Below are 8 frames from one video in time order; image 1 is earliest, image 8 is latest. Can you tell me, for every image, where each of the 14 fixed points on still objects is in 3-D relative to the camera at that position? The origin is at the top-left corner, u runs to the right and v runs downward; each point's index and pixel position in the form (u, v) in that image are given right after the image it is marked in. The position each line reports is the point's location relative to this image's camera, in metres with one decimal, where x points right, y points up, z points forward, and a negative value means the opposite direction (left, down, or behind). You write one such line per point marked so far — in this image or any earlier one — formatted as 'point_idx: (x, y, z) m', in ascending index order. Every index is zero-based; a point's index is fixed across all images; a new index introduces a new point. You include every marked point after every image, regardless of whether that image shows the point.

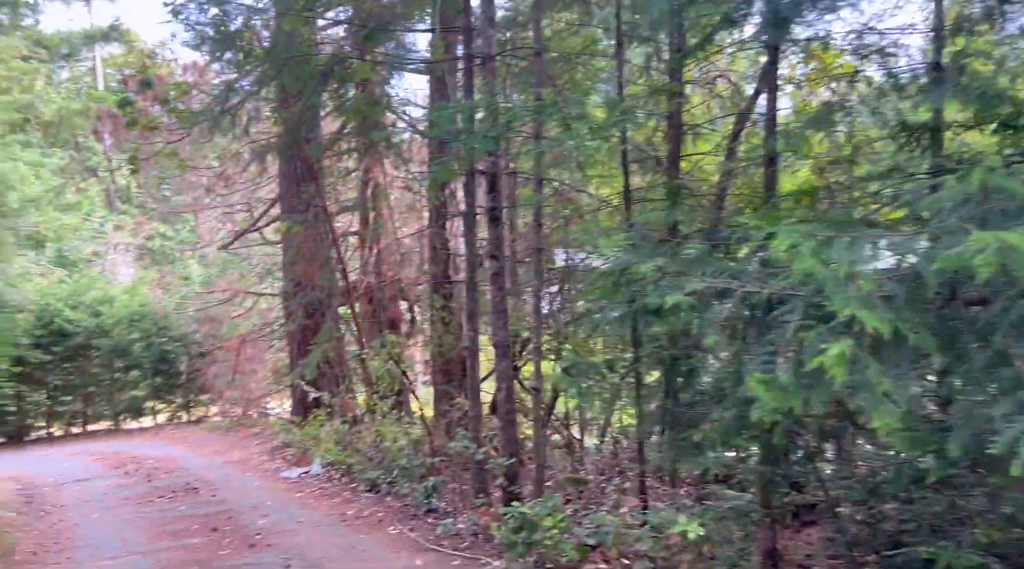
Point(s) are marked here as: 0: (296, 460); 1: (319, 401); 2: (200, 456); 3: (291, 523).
0: (-2.9, -2.3, +12.2) m
1: (-2.9, -1.8, +13.9) m
2: (-4.8, -2.6, +14.5) m
3: (-2.0, -2.2, +8.6) m
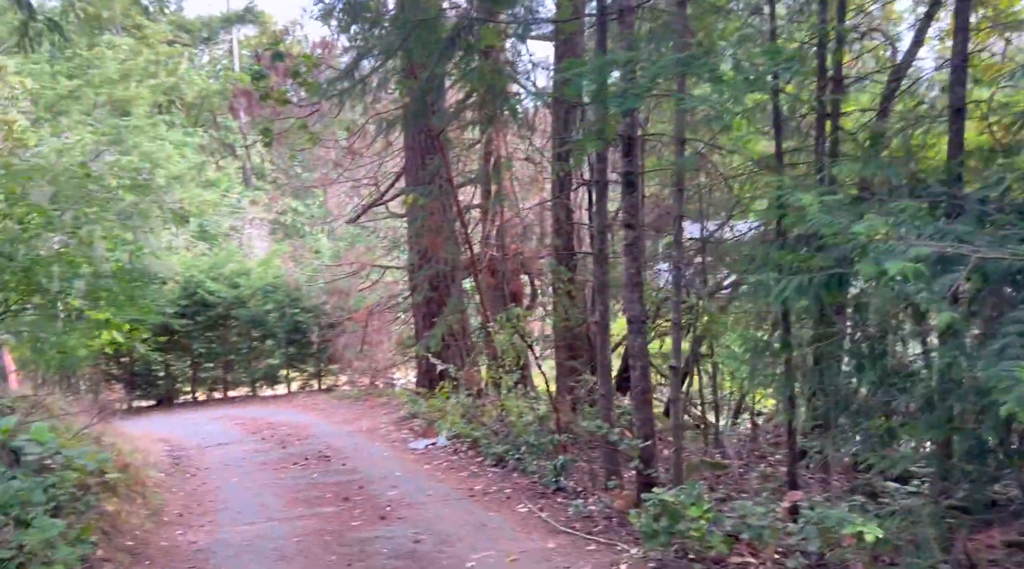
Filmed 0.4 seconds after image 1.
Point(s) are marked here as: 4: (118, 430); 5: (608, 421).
0: (-1.2, -1.9, +12.2) m
1: (-1.1, -1.3, +13.9) m
2: (-2.8, -2.2, +14.8) m
3: (-0.8, -1.9, +8.5) m
4: (-5.6, -2.0, +13.3) m
5: (+0.8, -1.2, +7.9) m
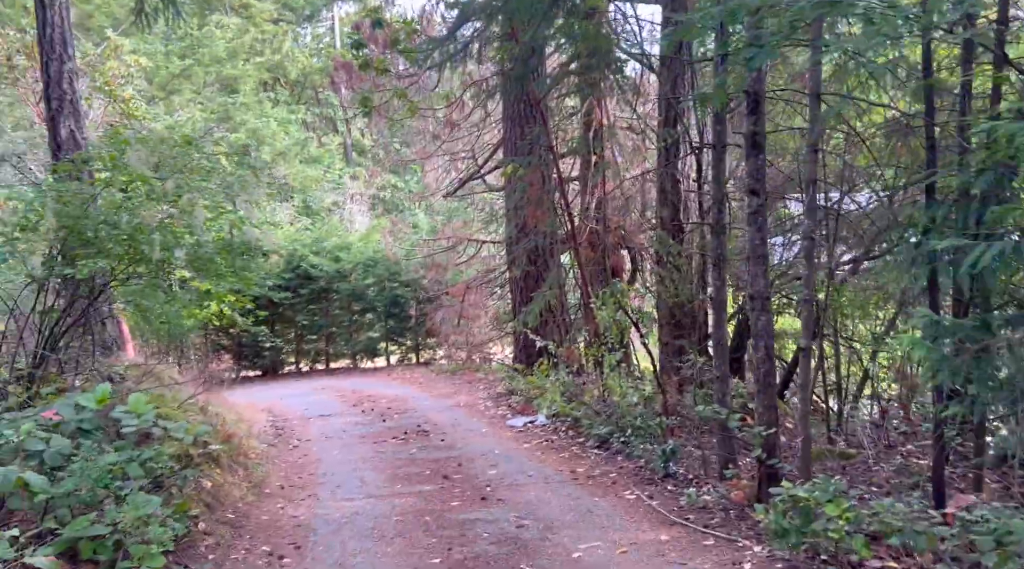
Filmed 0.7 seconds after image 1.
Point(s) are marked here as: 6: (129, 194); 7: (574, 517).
0: (+0.1, -1.6, +11.9) m
1: (+0.4, -1.0, +13.6) m
2: (-1.3, -1.8, +14.6) m
3: (+0.1, -1.7, +8.2) m
4: (-4.1, -1.6, +13.4) m
5: (+1.7, -1.0, +7.4) m
6: (-3.0, +0.7, +7.4) m
7: (+0.4, -1.7, +6.6) m
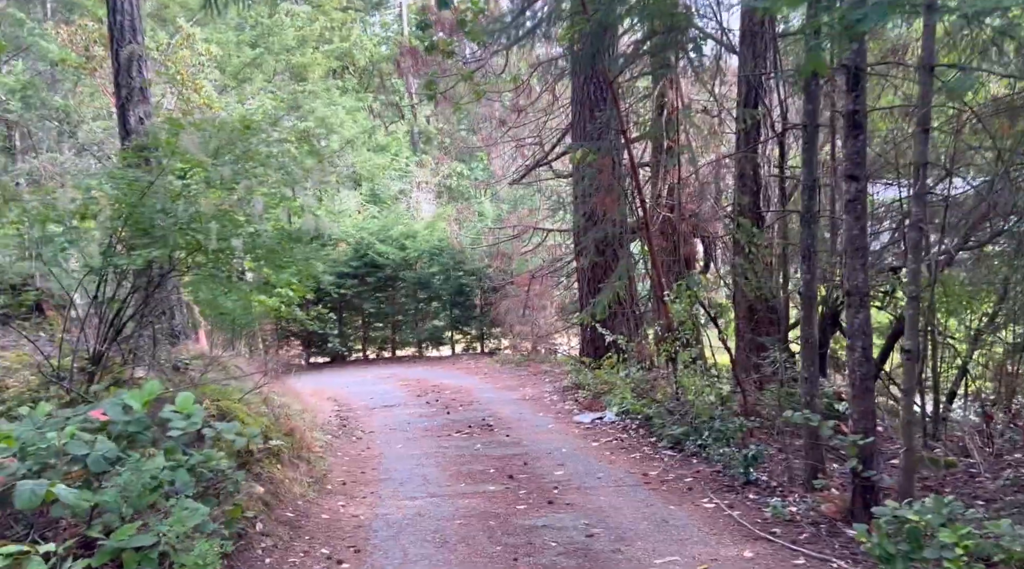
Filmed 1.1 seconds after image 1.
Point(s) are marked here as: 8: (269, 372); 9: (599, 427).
0: (+0.9, -1.5, +11.5) m
1: (+1.4, -0.8, +13.1) m
2: (-0.3, -1.6, +14.3) m
3: (+0.6, -1.6, +7.8) m
4: (-3.2, -1.5, +13.3) m
5: (+2.2, -0.9, +6.9) m
6: (-2.5, +0.8, +7.2) m
7: (+0.9, -1.6, +6.2) m
8: (-3.4, -1.2, +12.9) m
9: (+1.0, -1.6, +10.3) m
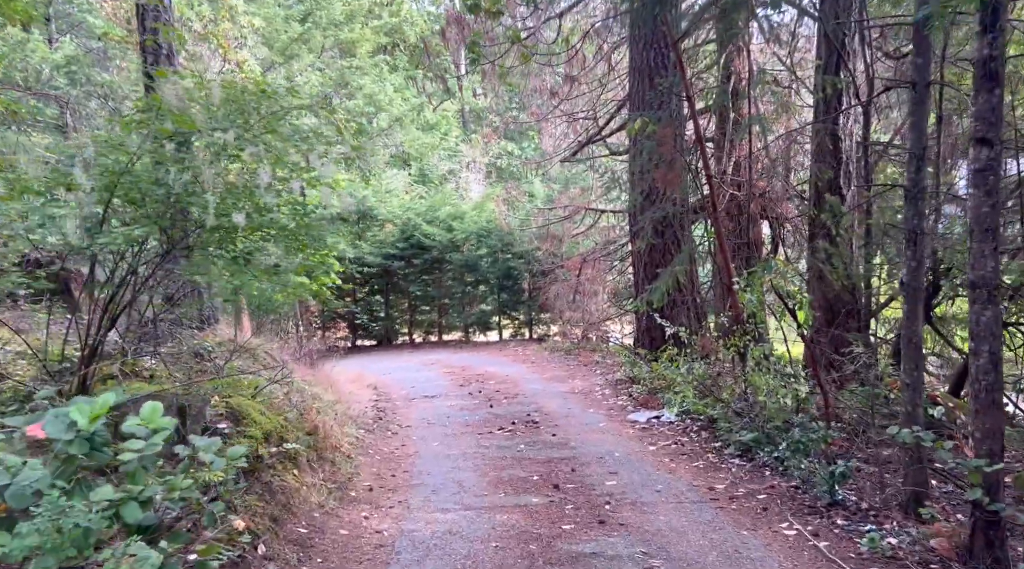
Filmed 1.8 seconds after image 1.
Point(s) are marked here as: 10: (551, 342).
0: (+1.5, -1.3, +10.5) m
1: (+2.0, -0.6, +12.1) m
2: (+0.4, -1.4, +13.4) m
3: (+1.0, -1.5, +6.8) m
4: (-2.5, -1.2, +12.6) m
5: (+2.5, -0.9, +5.9) m
6: (-2.1, +0.9, +6.3) m
7: (+1.1, -1.5, +5.3) m
8: (-2.8, -1.0, +12.2) m
9: (+1.4, -1.4, +9.3) m
10: (+0.8, -1.2, +19.3) m
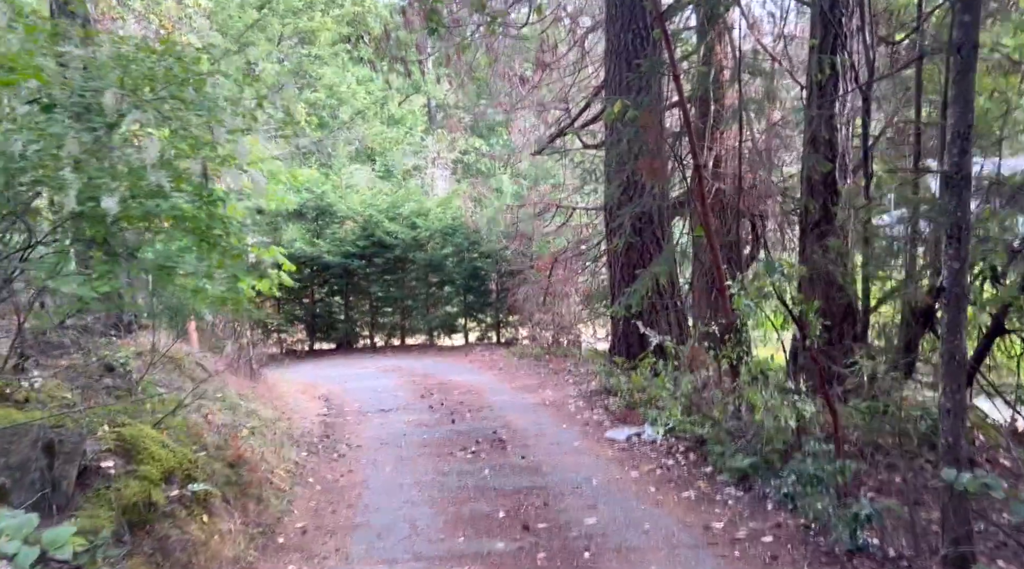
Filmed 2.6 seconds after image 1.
0: (+1.1, -1.3, +9.5) m
1: (+1.6, -0.7, +11.1) m
2: (0.0, -1.4, +12.3) m
3: (+0.7, -1.5, +5.8) m
4: (-3.0, -1.2, +11.4) m
5: (+2.3, -0.9, +4.9) m
6: (-2.4, +0.9, +5.2) m
7: (+1.0, -1.6, +4.2) m
8: (-3.2, -1.0, +11.0) m
9: (+1.1, -1.4, +8.3) m
10: (+0.1, -1.2, +18.2) m
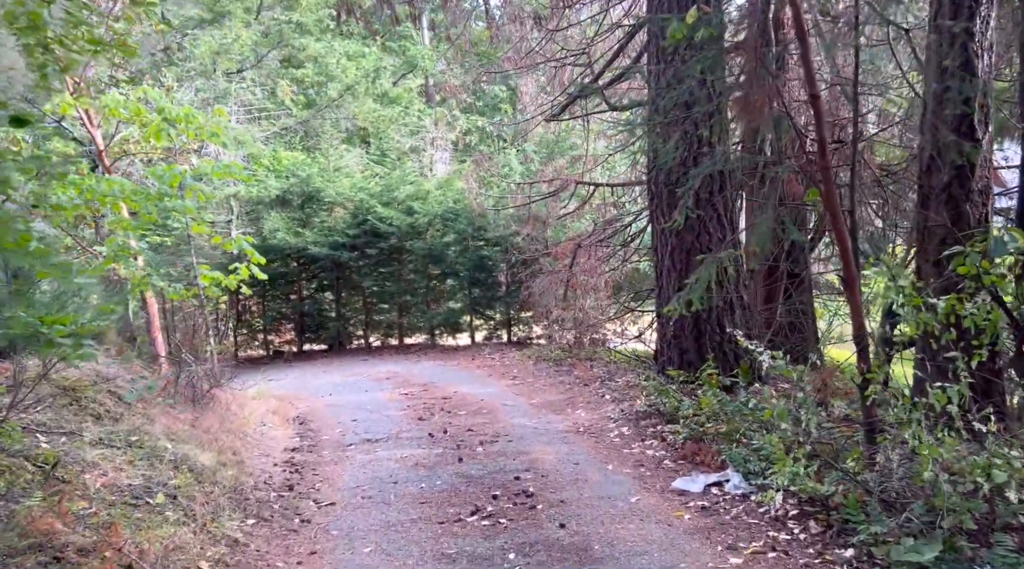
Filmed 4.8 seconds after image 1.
0: (+1.3, -1.3, +7.0) m
1: (+1.8, -0.6, +8.5) m
2: (+0.2, -1.3, +9.8) m
3: (+0.9, -1.5, +3.3) m
4: (-2.8, -1.2, +8.9) m
5: (+2.5, -0.8, +2.3) m
6: (-2.2, +0.9, +2.7) m
7: (+1.2, -1.5, +1.7) m
8: (-3.0, -1.0, +8.5) m
9: (+1.3, -1.4, +5.8) m
10: (+0.4, -1.0, +15.7) m
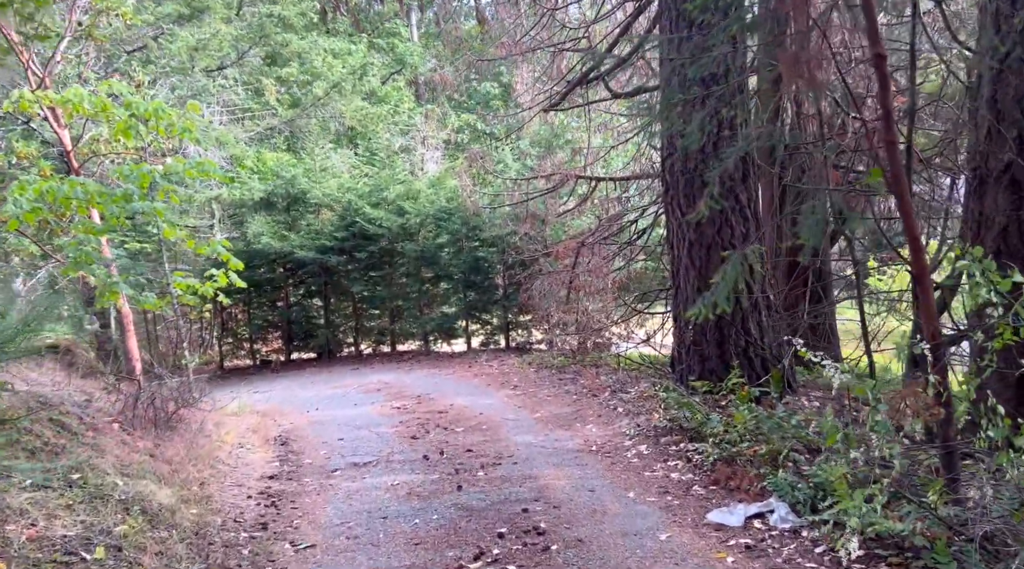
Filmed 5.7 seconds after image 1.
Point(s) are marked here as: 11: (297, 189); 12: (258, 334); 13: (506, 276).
0: (+1.4, -1.3, +6.0) m
1: (+1.8, -0.6, +7.6) m
2: (+0.2, -1.3, +8.9) m
3: (+1.0, -1.5, +2.3) m
4: (-2.7, -1.3, +8.0) m
5: (+2.5, -0.8, +1.4) m
6: (-2.2, +0.8, +1.7) m
7: (+1.2, -1.5, +0.8) m
8: (-2.9, -1.0, +7.5) m
9: (+1.4, -1.4, +4.9) m
10: (+0.4, -1.1, +14.8) m
11: (-3.7, +1.7, +16.1) m
12: (-4.5, -0.9, +16.3) m
13: (-0.1, +0.1, +16.3) m
